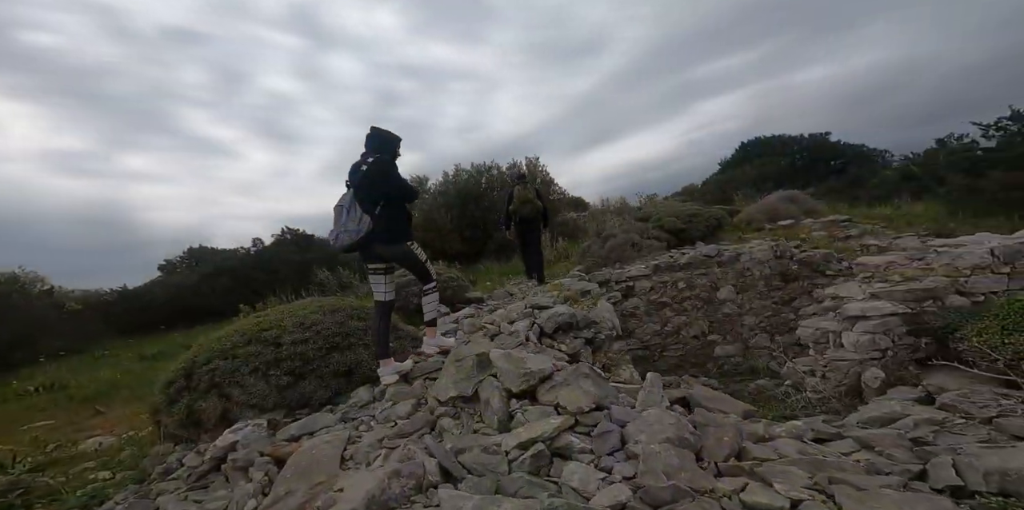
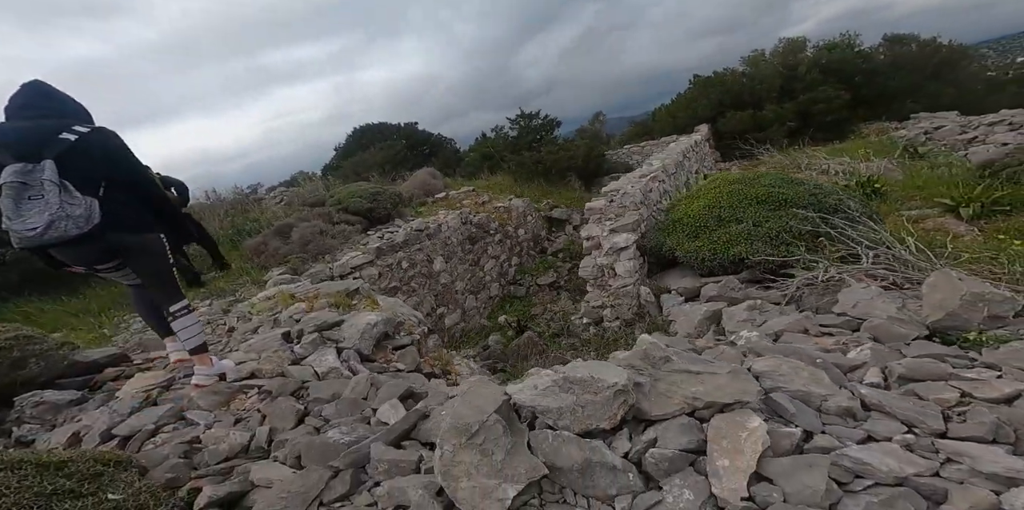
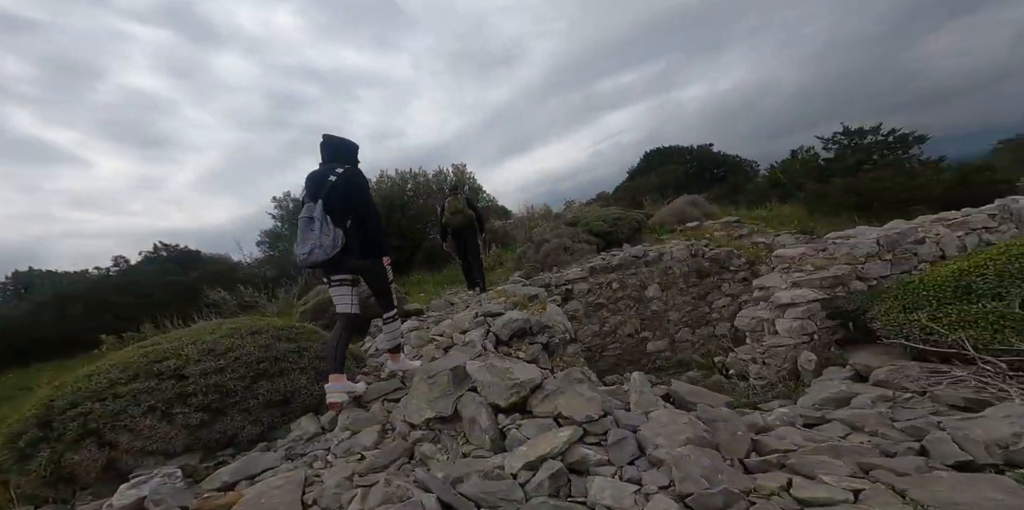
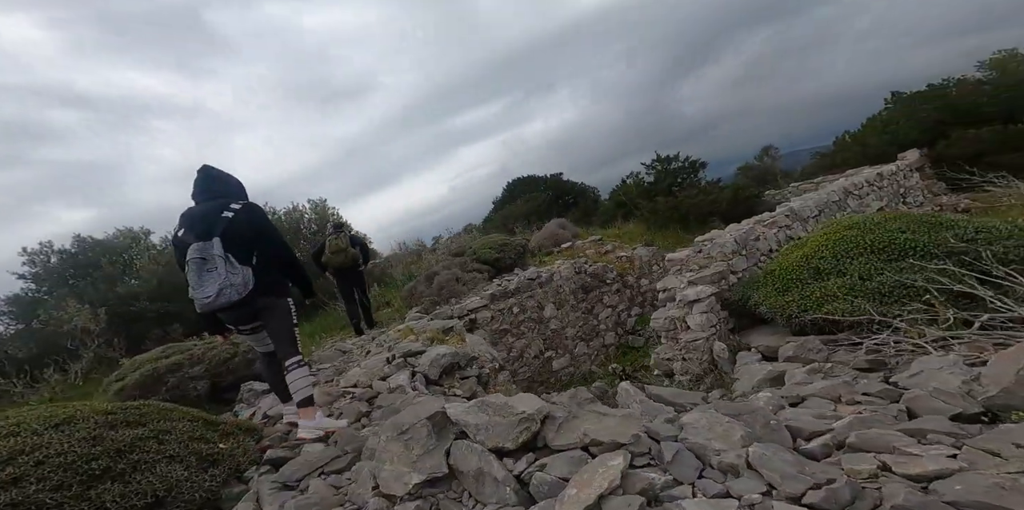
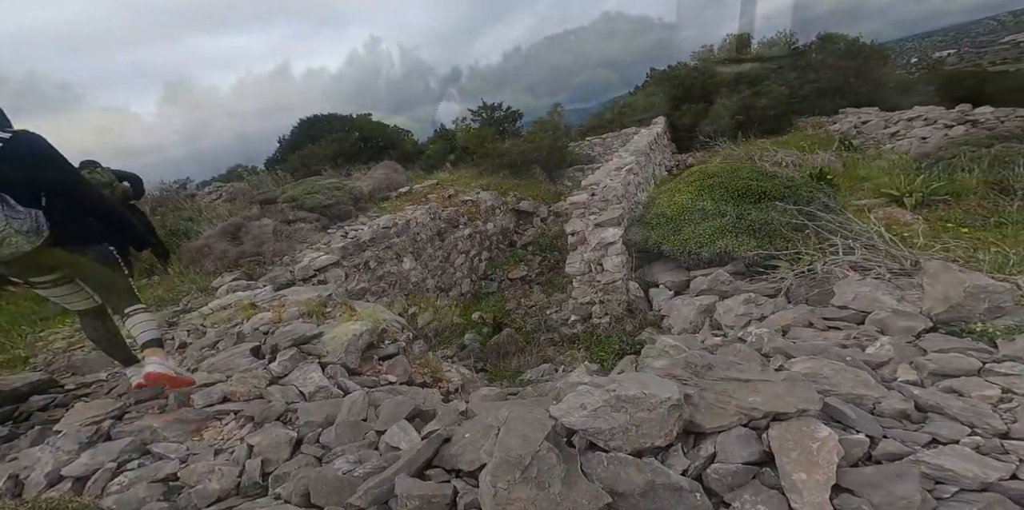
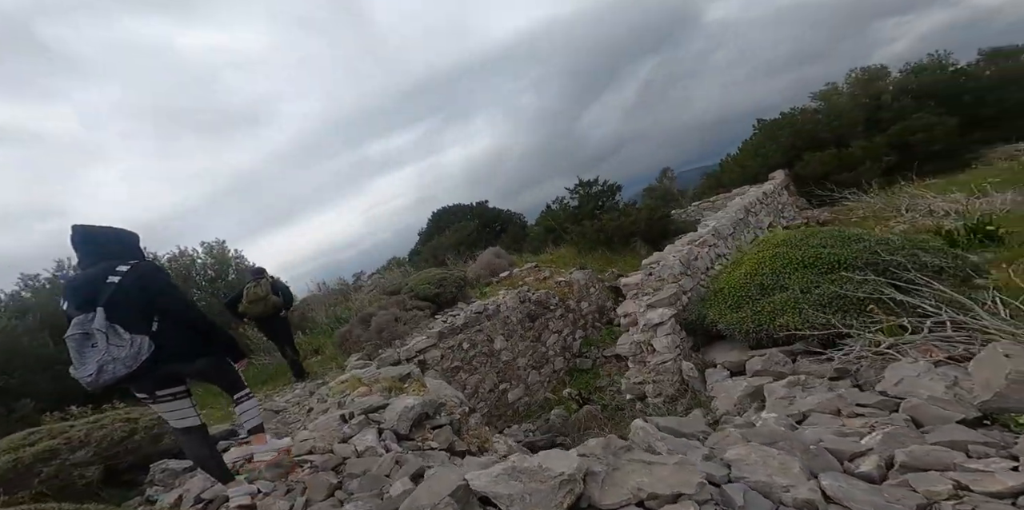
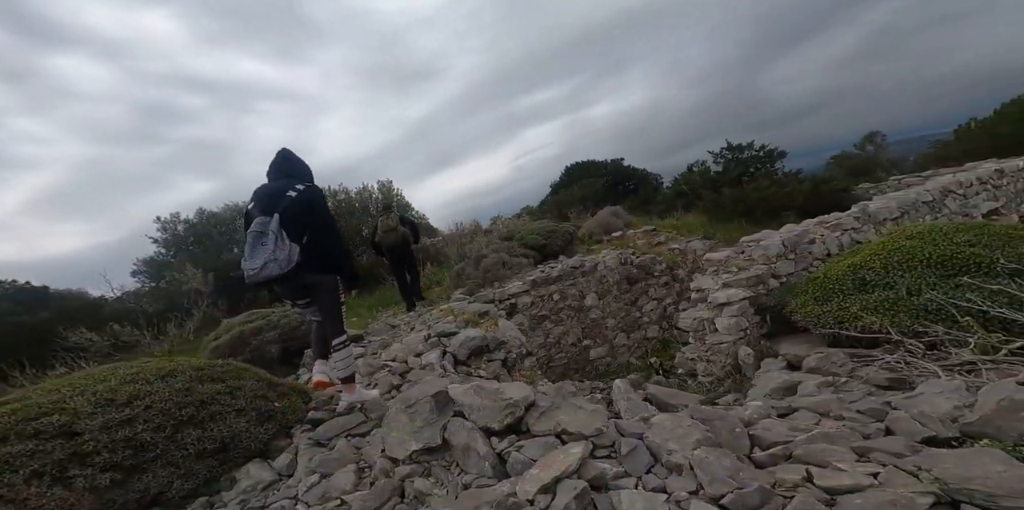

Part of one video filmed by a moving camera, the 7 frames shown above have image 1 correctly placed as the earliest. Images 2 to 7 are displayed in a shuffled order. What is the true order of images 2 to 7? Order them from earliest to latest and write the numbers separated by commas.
3, 7, 4, 6, 2, 5
